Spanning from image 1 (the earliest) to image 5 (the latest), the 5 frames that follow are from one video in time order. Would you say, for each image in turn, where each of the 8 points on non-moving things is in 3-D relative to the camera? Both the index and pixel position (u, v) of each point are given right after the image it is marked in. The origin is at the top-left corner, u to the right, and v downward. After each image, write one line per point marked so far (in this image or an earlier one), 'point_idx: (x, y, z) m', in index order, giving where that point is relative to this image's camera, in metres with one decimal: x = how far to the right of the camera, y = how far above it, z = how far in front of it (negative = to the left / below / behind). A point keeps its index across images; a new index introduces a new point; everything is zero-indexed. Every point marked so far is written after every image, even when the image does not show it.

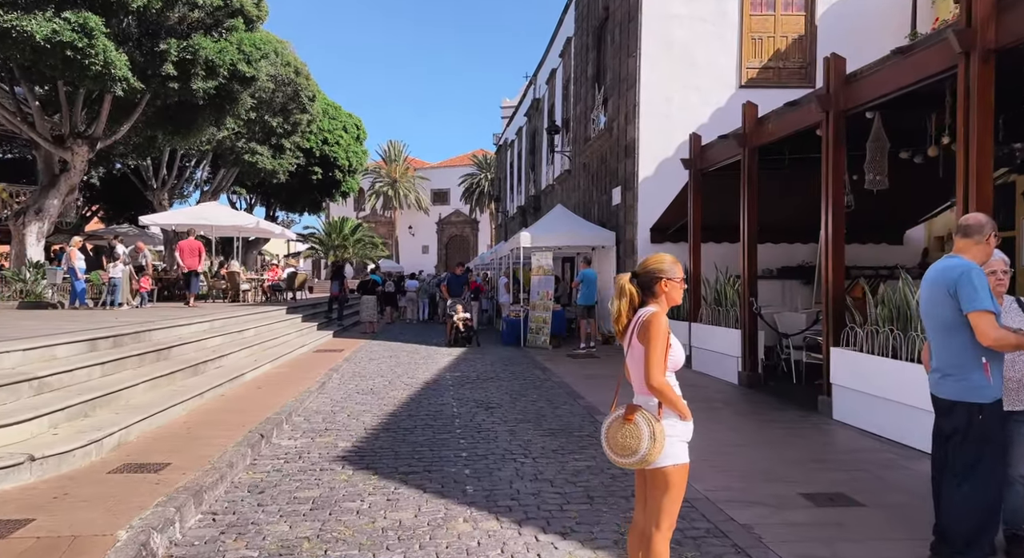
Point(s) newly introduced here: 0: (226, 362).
0: (-4.0, -1.2, +10.0) m
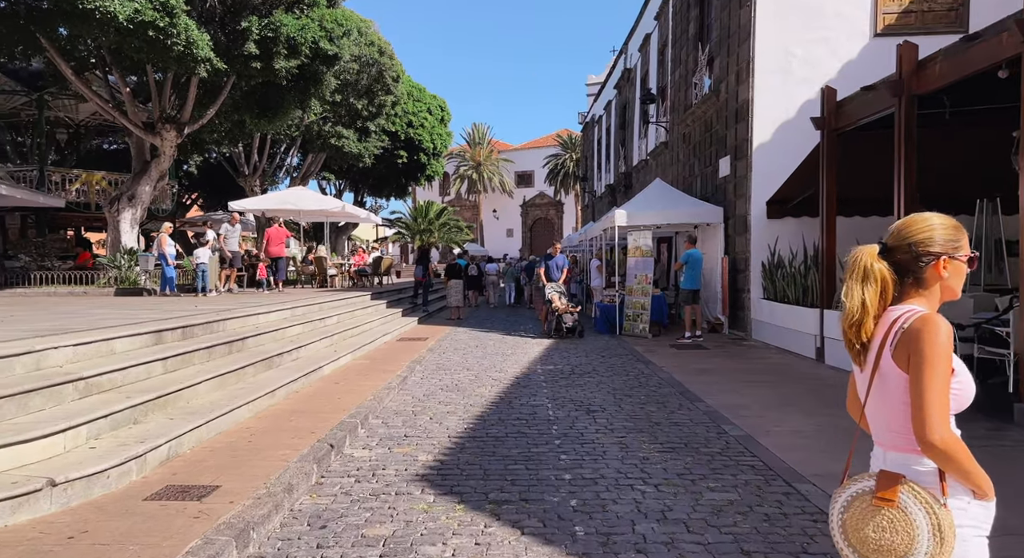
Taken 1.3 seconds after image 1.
0: (-2.7, -1.0, +9.3) m
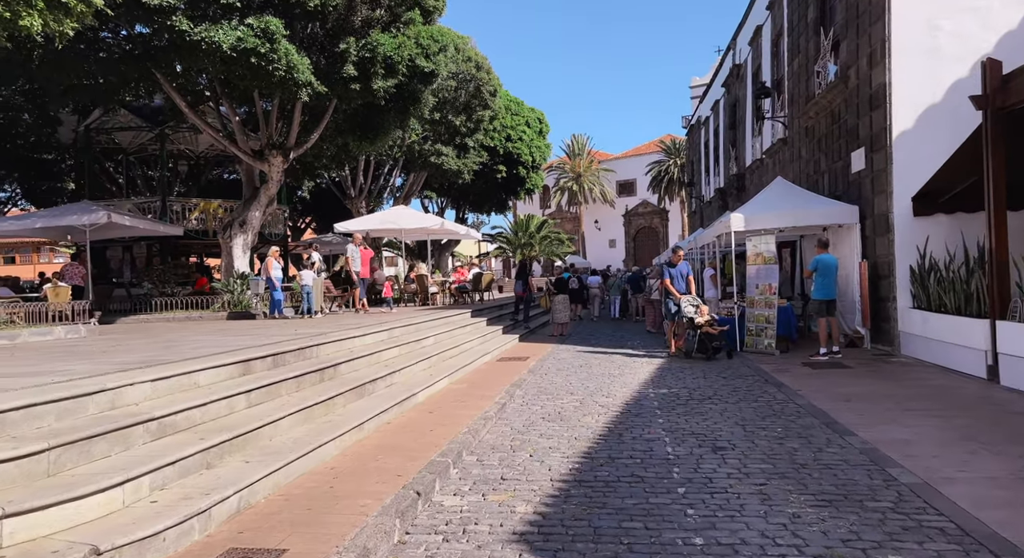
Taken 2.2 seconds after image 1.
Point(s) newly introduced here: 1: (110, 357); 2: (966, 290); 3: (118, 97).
0: (-1.4, -1.2, +8.8) m
1: (-4.0, -0.8, +7.2) m
2: (+5.3, -0.1, +8.4) m
3: (-10.4, +4.9, +19.1) m
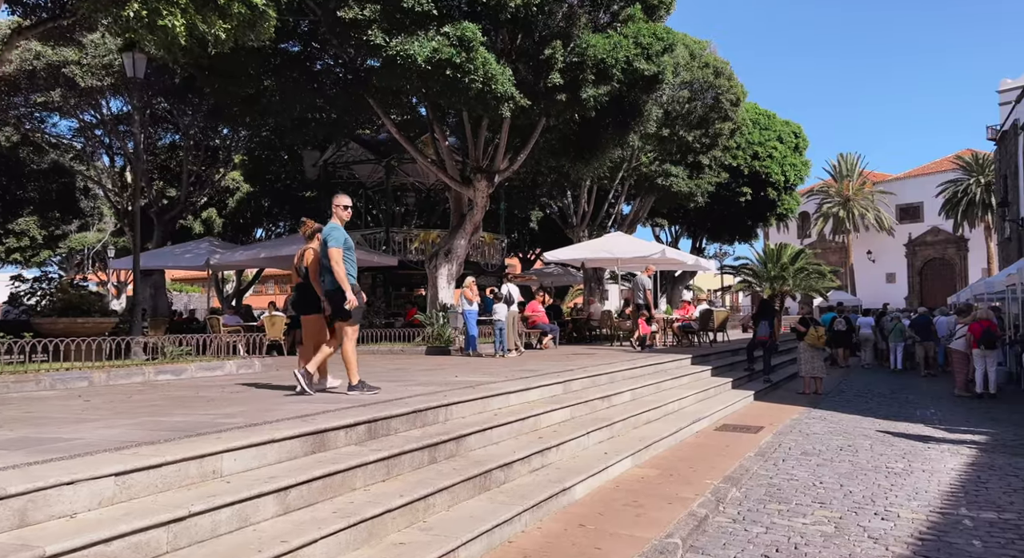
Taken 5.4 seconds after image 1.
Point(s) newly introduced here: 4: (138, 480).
0: (+0.4, -1.6, +6.4) m
1: (-2.6, -1.1, +5.8) m
2: (+6.6, -0.5, +3.7) m
3: (-4.4, +4.1, +19.3) m
4: (-1.9, -1.0, +3.6) m
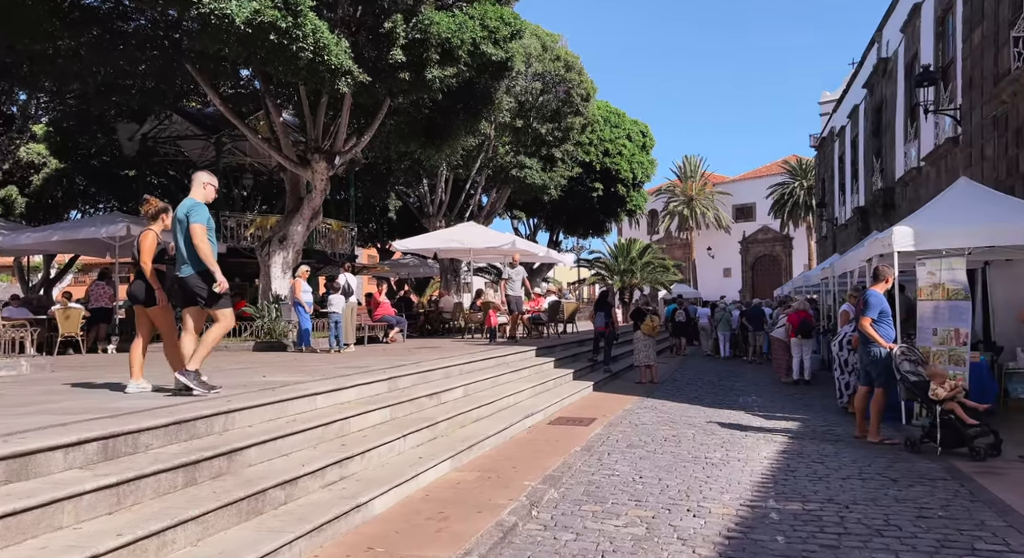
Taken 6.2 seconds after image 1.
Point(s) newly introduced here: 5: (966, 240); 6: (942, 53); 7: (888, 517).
0: (-1.2, -1.5, +5.7) m
1: (-4.0, -0.9, +4.5) m
2: (+5.4, -0.5, +4.3) m
3: (-8.4, +4.3, +17.5) m
4: (-2.9, -0.9, +2.6) m
5: (+4.8, +0.4, +7.3) m
6: (+8.5, +4.7, +14.9) m
7: (+2.8, -1.8, +5.4) m
